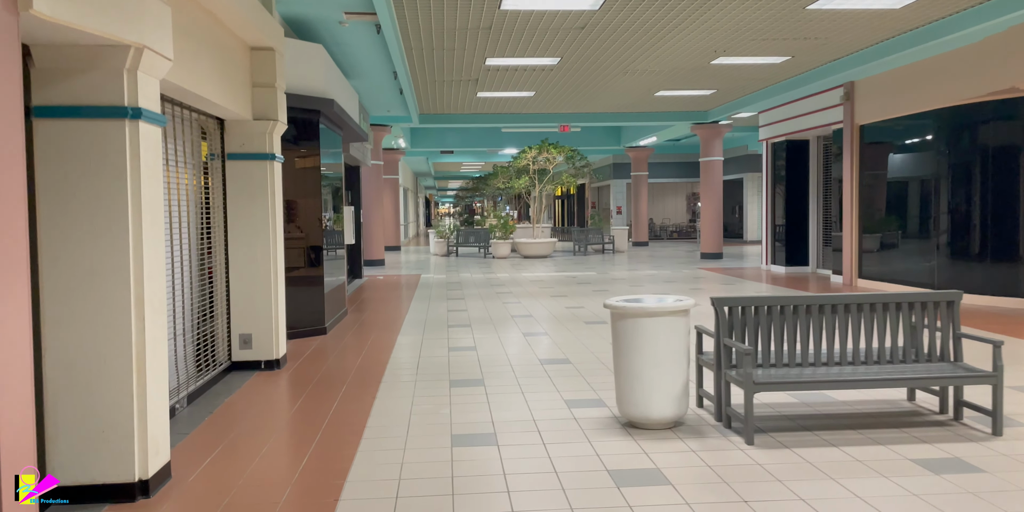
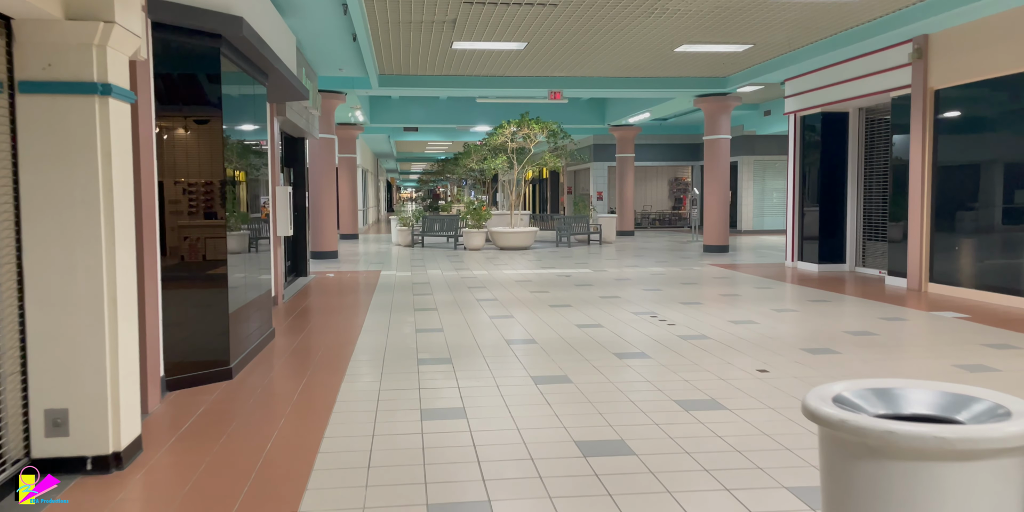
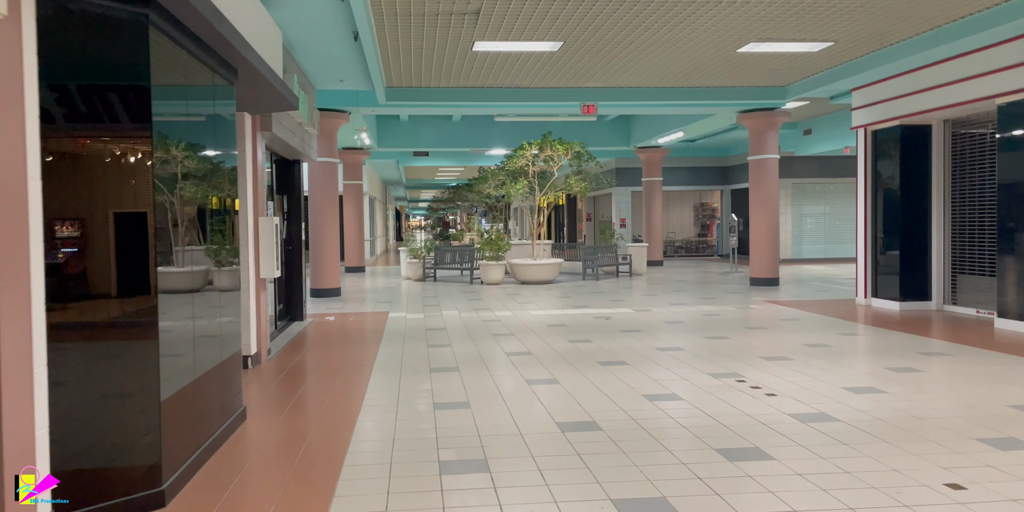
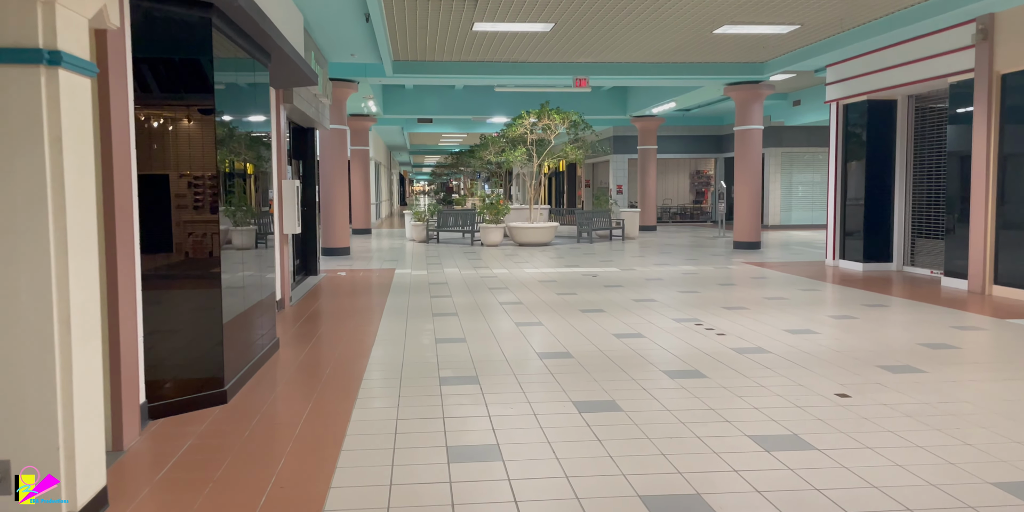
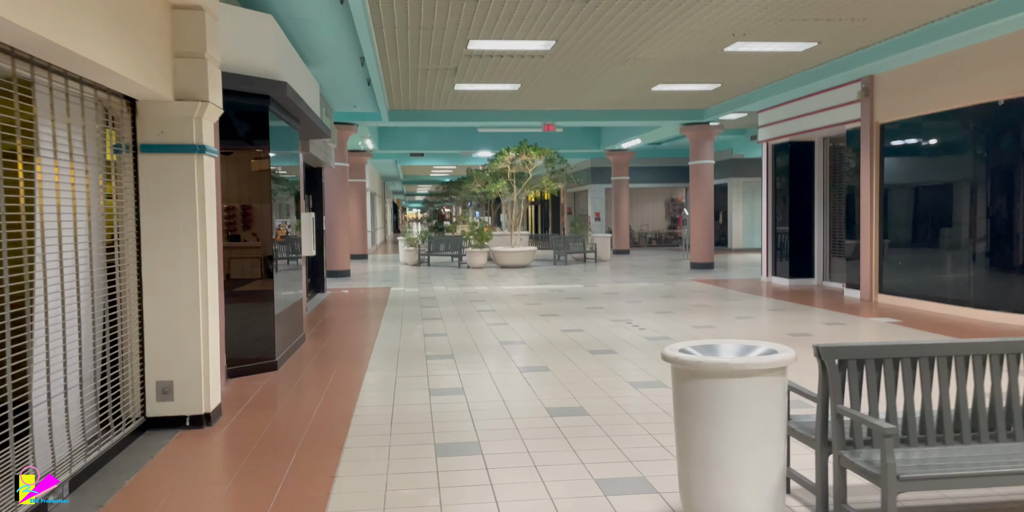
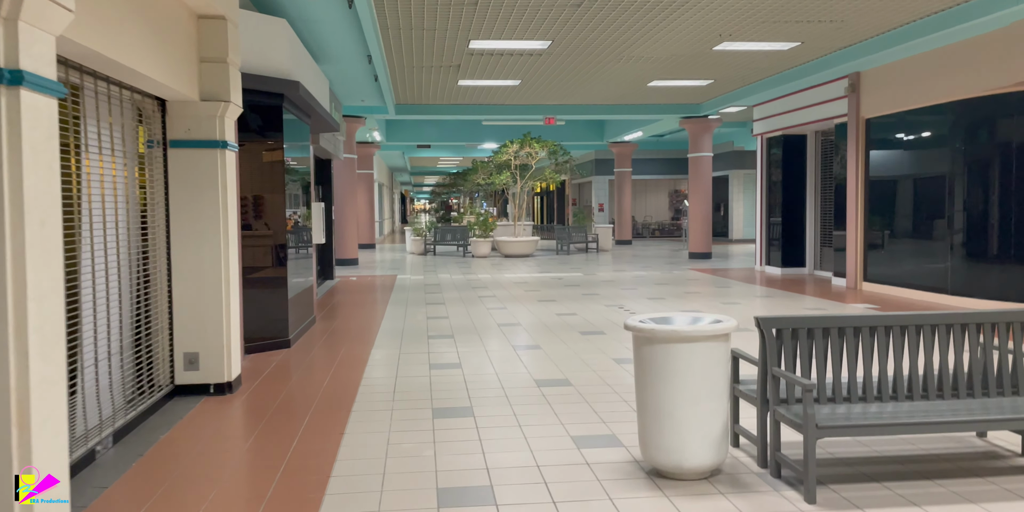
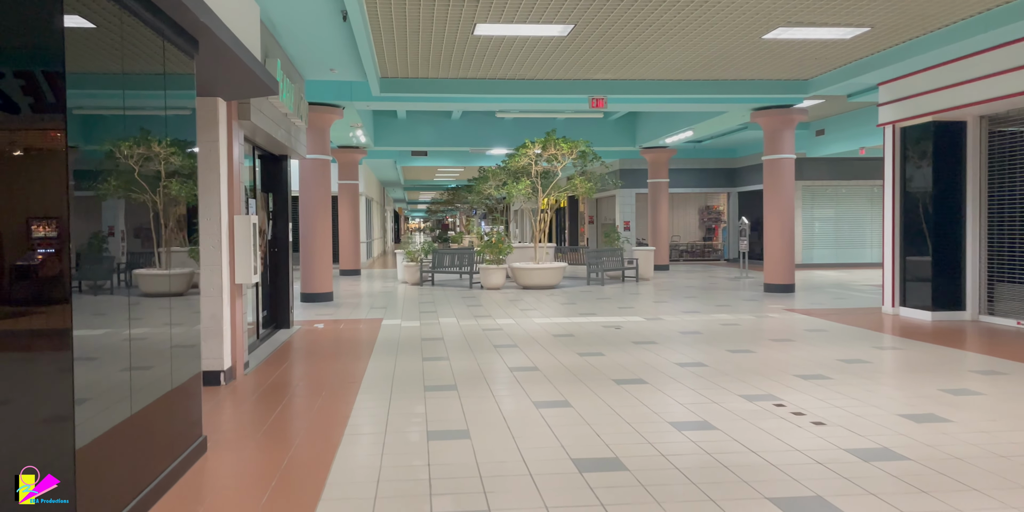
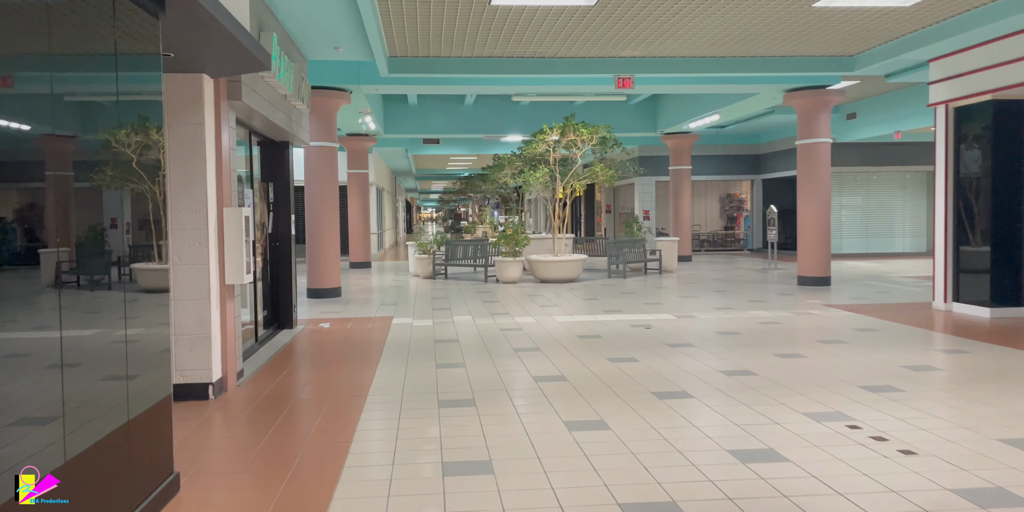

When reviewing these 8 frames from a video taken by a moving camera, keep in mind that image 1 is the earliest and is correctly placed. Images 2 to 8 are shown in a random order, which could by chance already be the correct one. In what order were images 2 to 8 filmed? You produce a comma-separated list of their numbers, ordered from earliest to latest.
6, 5, 2, 4, 3, 7, 8
